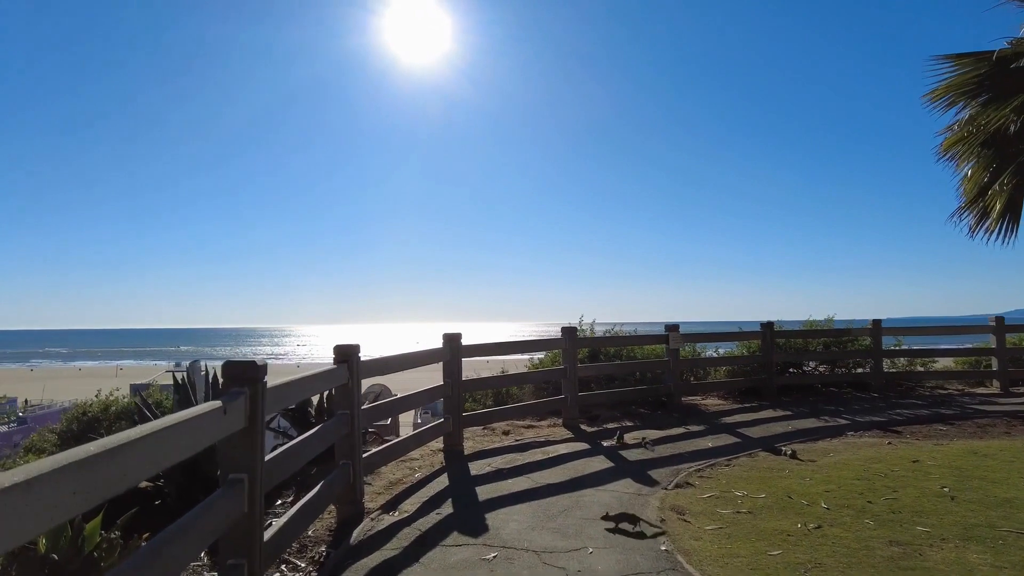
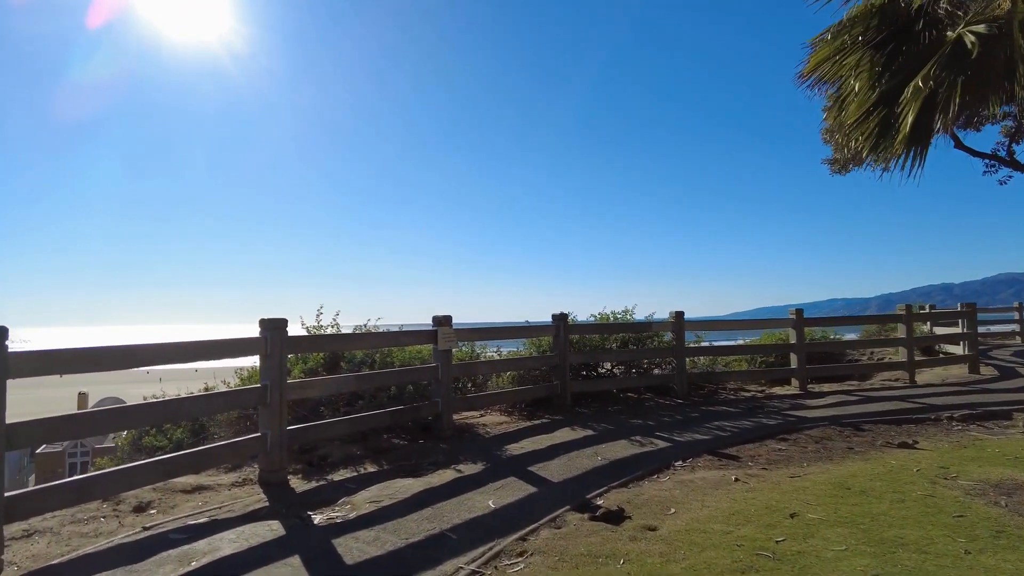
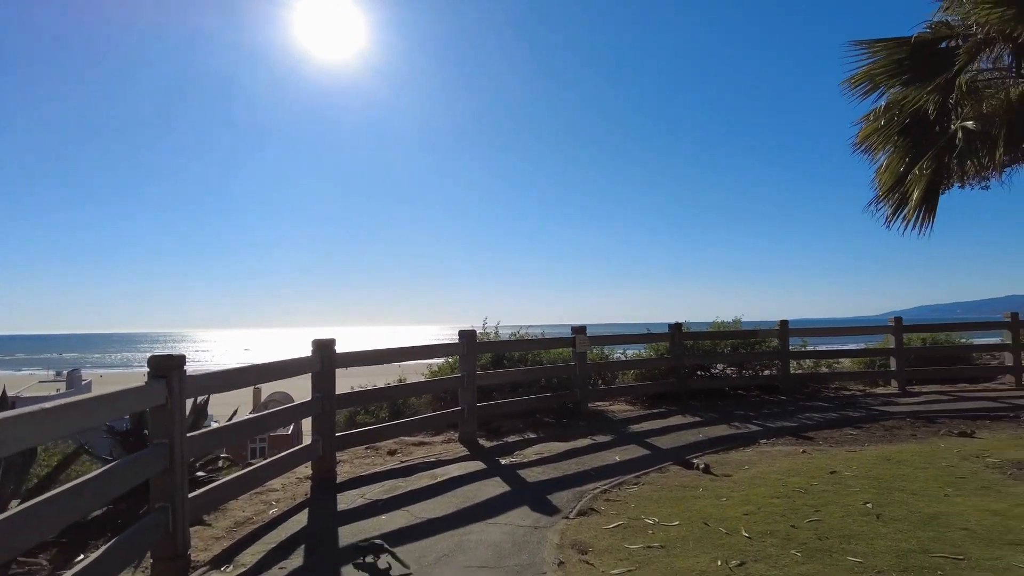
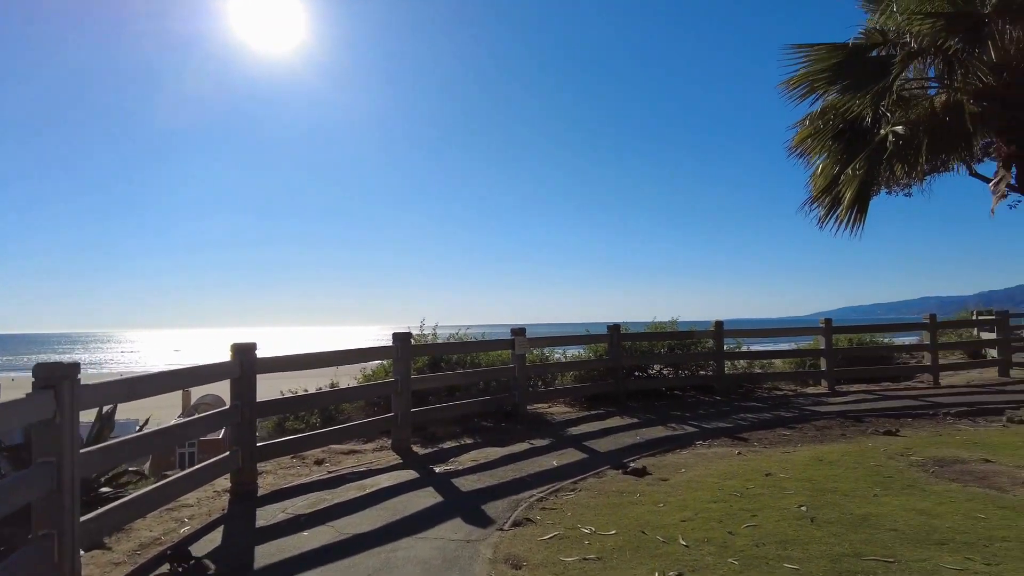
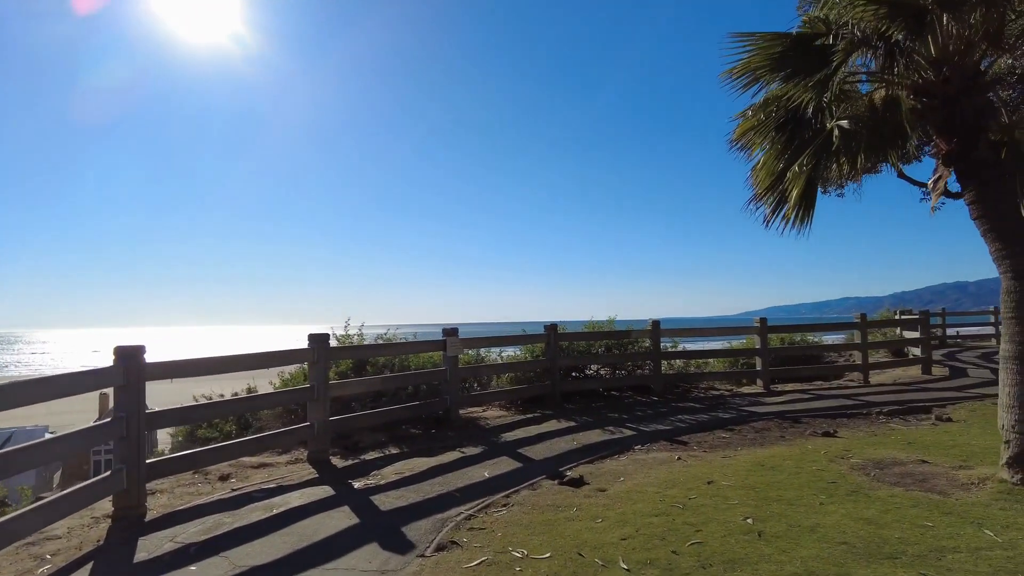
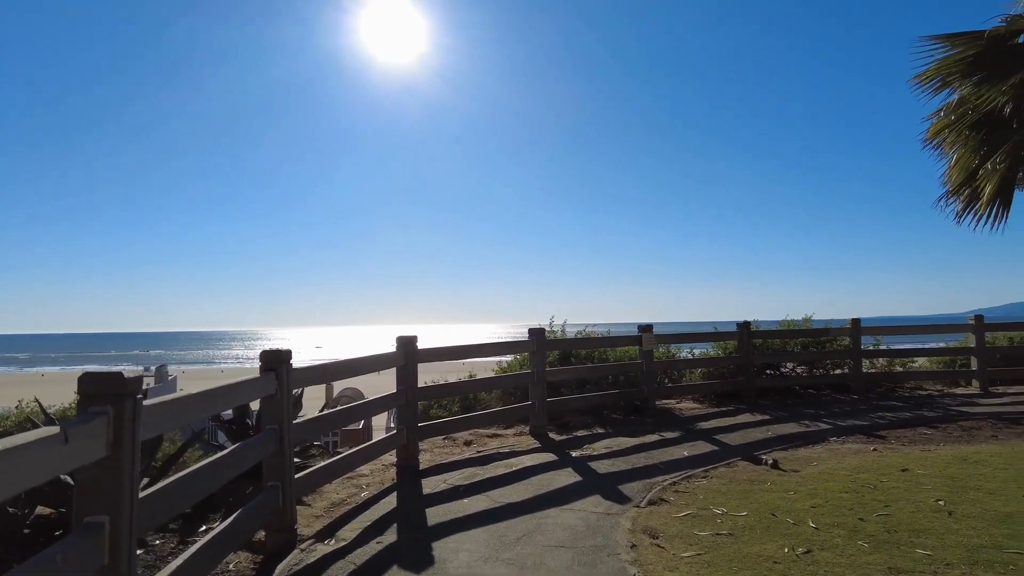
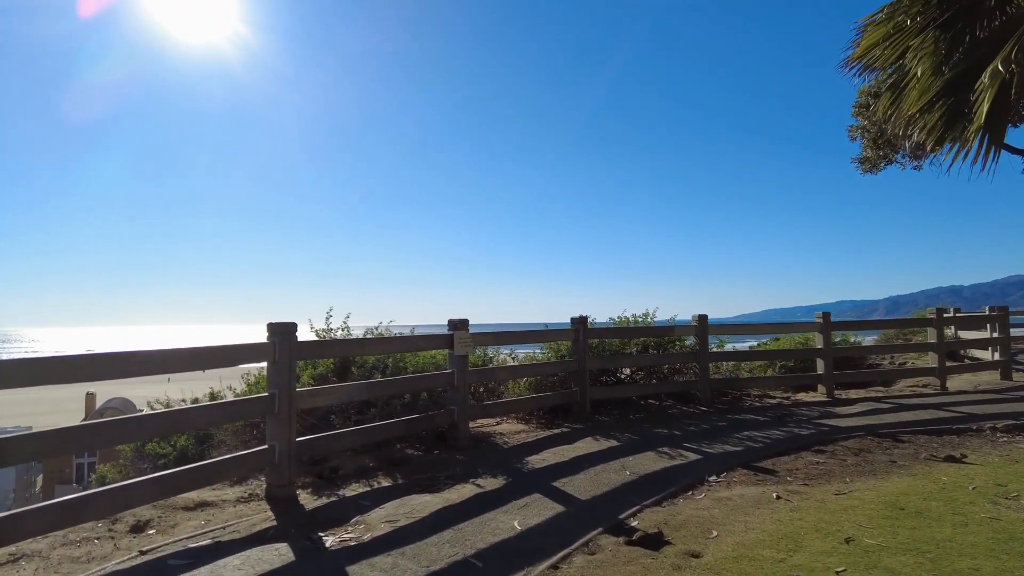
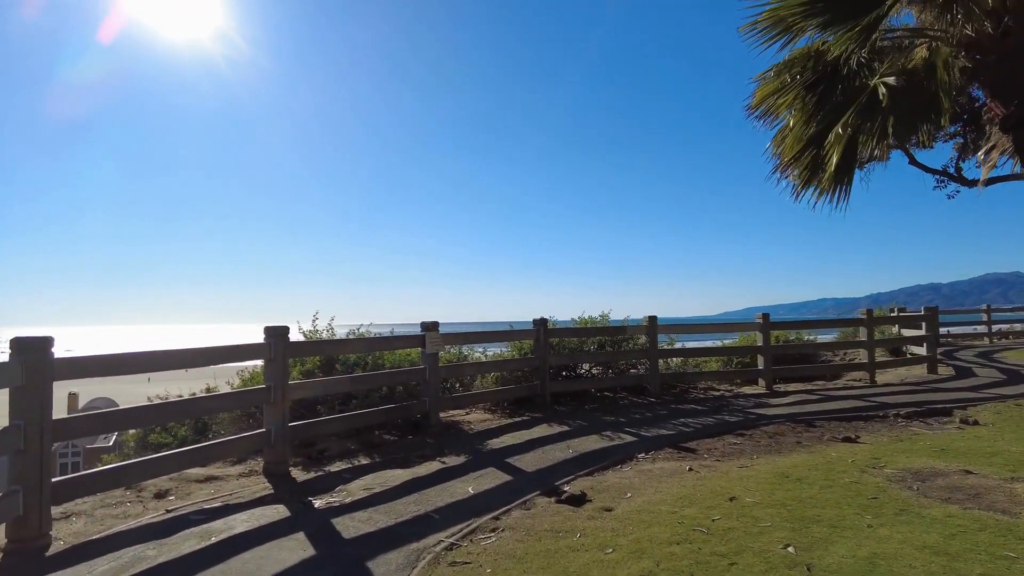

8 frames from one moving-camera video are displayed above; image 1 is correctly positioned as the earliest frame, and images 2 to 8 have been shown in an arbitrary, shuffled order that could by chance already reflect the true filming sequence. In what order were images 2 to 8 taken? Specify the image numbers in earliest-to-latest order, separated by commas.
6, 3, 4, 5, 8, 2, 7
